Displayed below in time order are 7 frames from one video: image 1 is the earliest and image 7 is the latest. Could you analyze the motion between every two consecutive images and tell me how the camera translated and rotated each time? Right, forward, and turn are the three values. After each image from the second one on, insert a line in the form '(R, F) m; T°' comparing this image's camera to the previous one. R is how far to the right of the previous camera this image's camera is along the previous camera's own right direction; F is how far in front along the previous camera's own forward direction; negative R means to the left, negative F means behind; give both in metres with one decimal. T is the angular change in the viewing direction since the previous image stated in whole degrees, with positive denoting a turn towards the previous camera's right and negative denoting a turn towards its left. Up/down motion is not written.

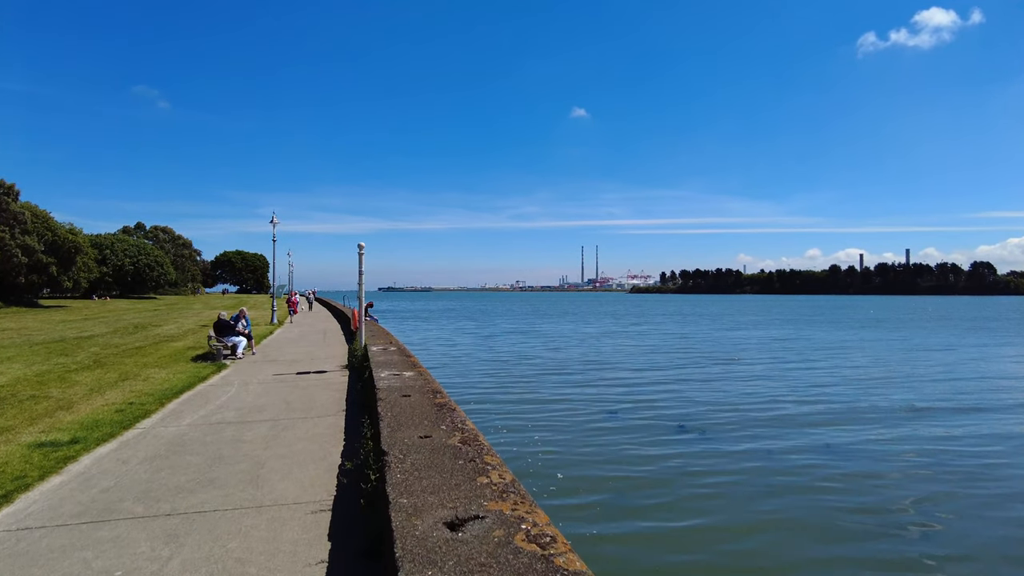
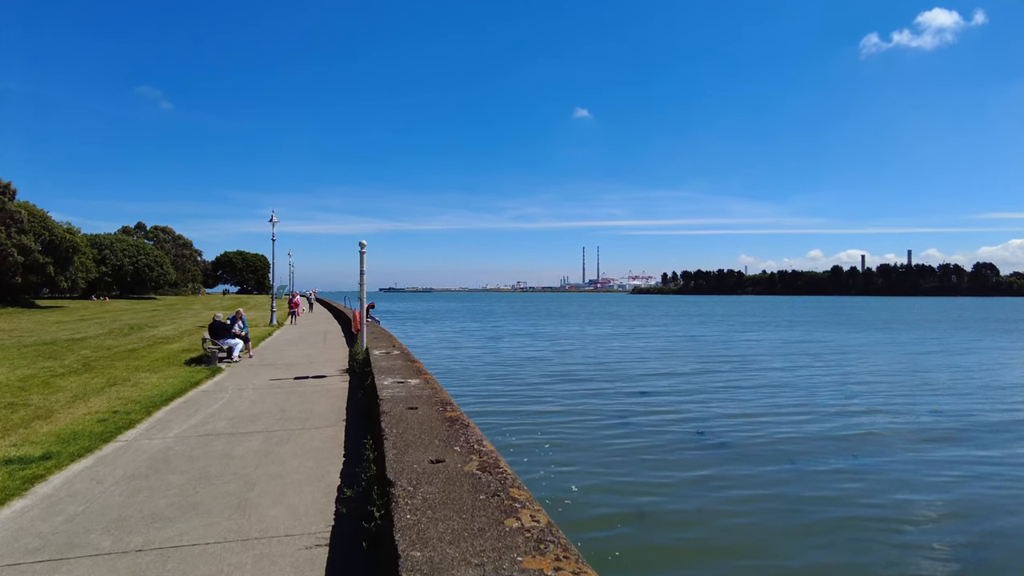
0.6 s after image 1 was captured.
(-0.1, +0.7) m; 0°
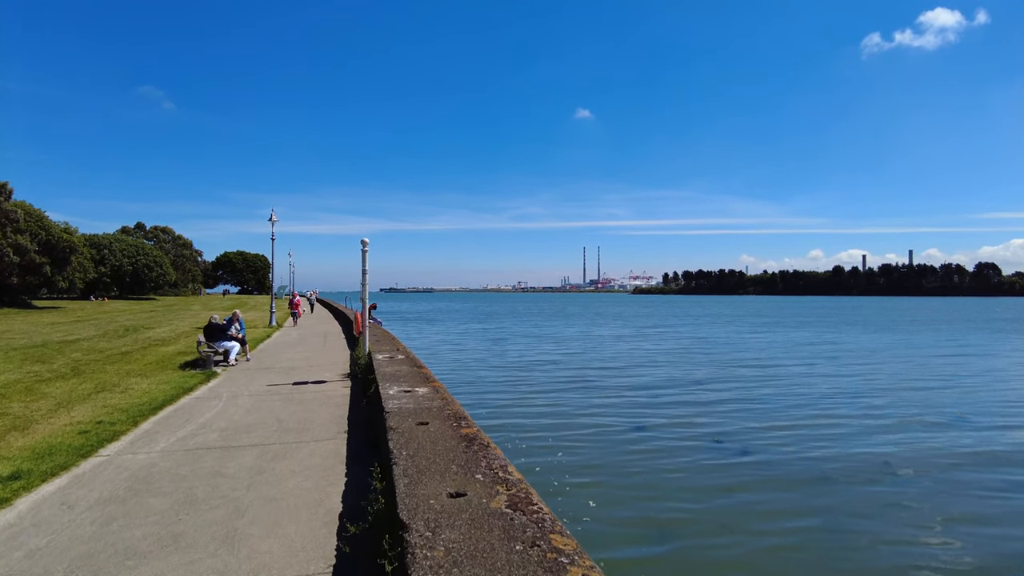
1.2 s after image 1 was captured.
(-0.2, +0.6) m; 0°
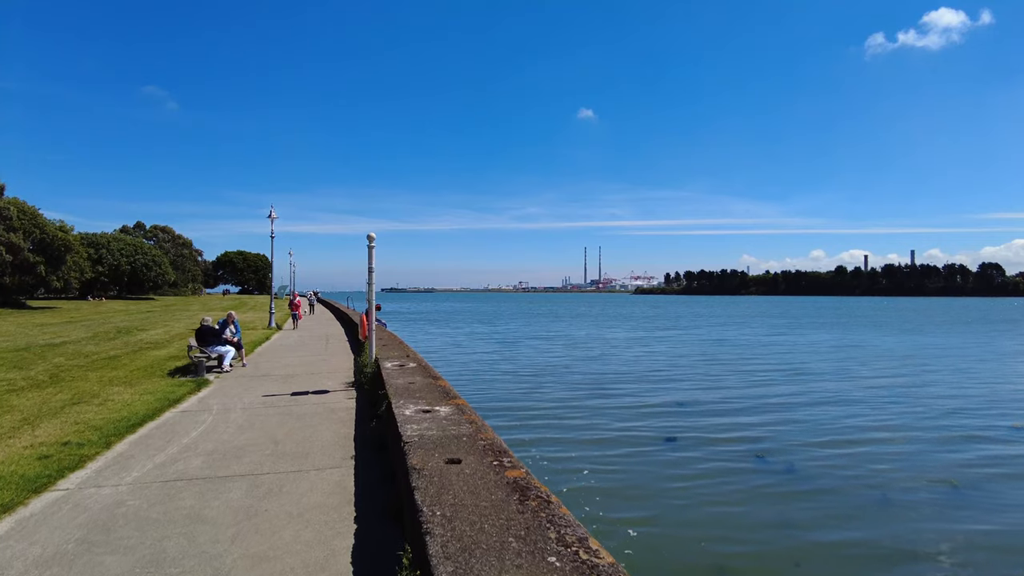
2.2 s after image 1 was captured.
(-0.3, +1.2) m; 0°
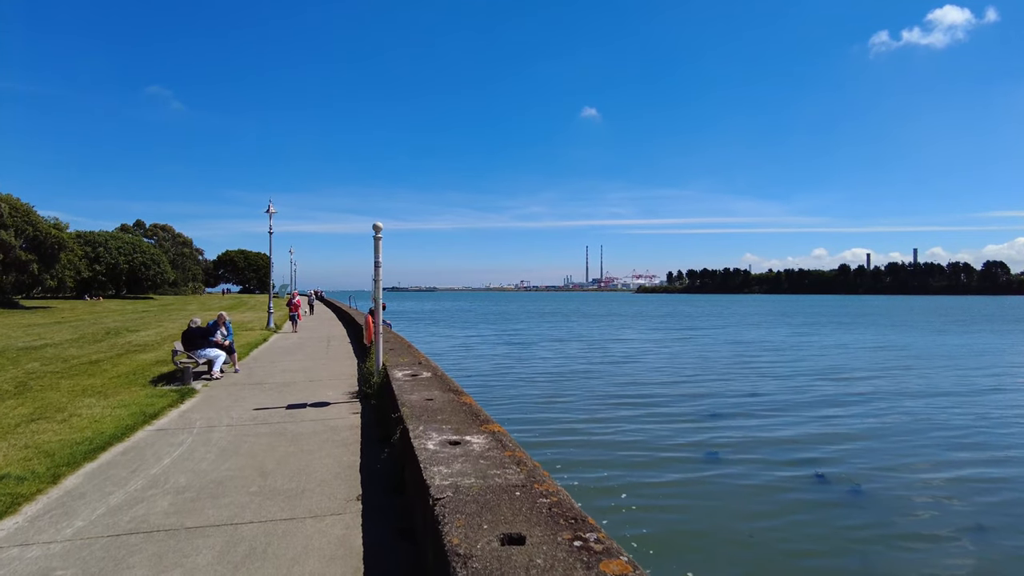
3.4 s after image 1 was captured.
(-0.3, +1.4) m; 0°
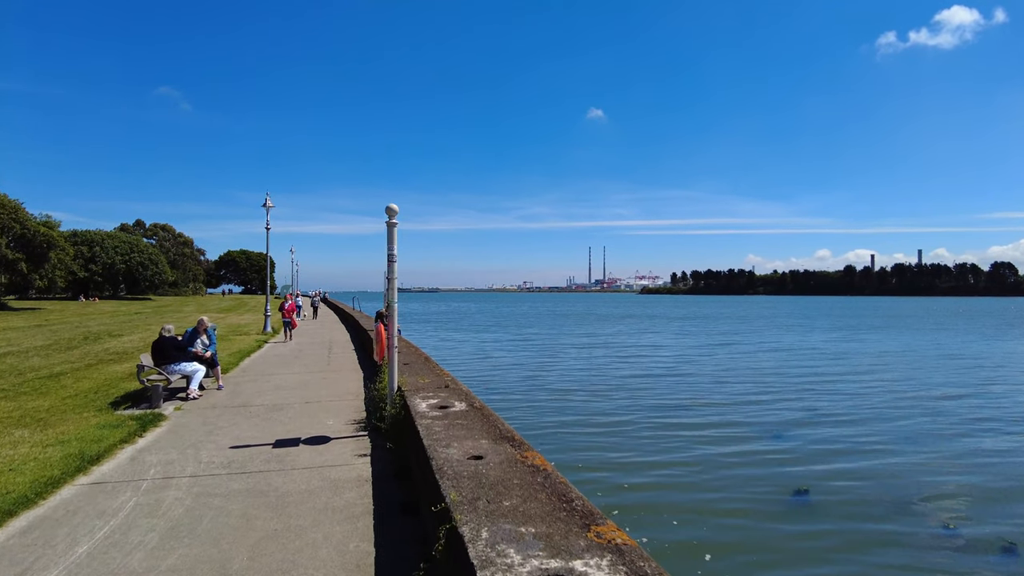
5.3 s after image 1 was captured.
(-0.5, +2.2) m; 0°
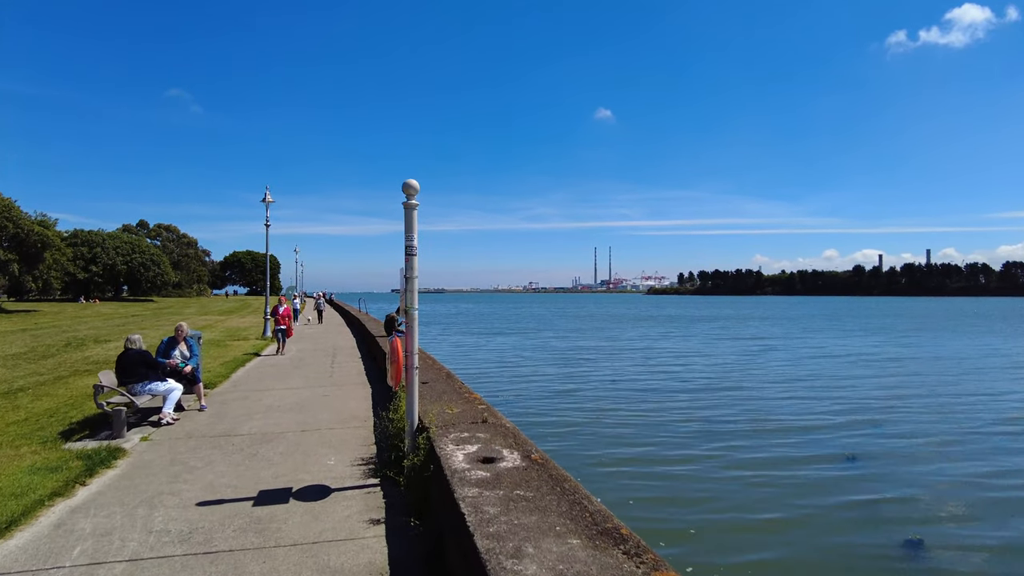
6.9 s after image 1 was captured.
(-0.4, +1.8) m; 0°
